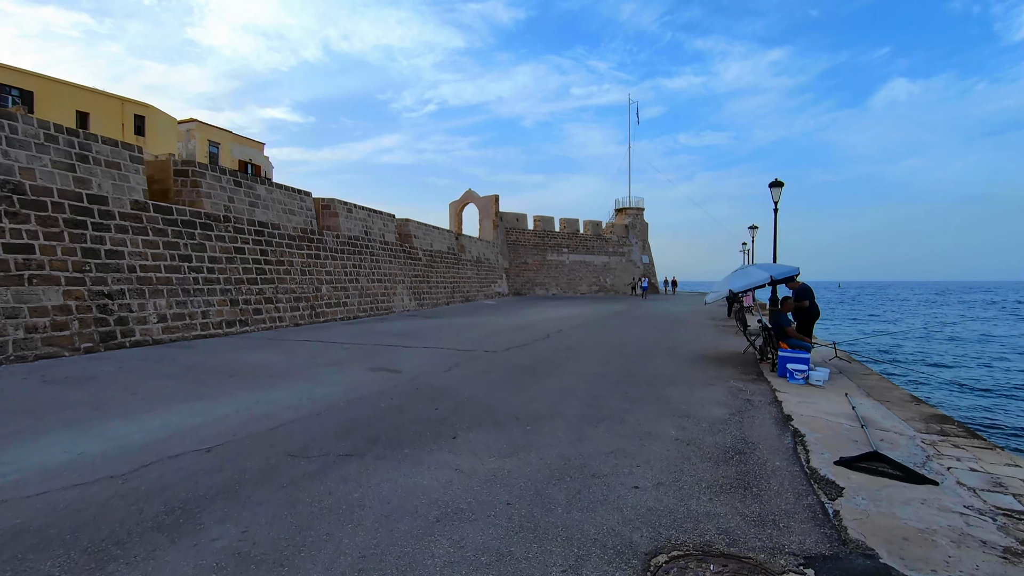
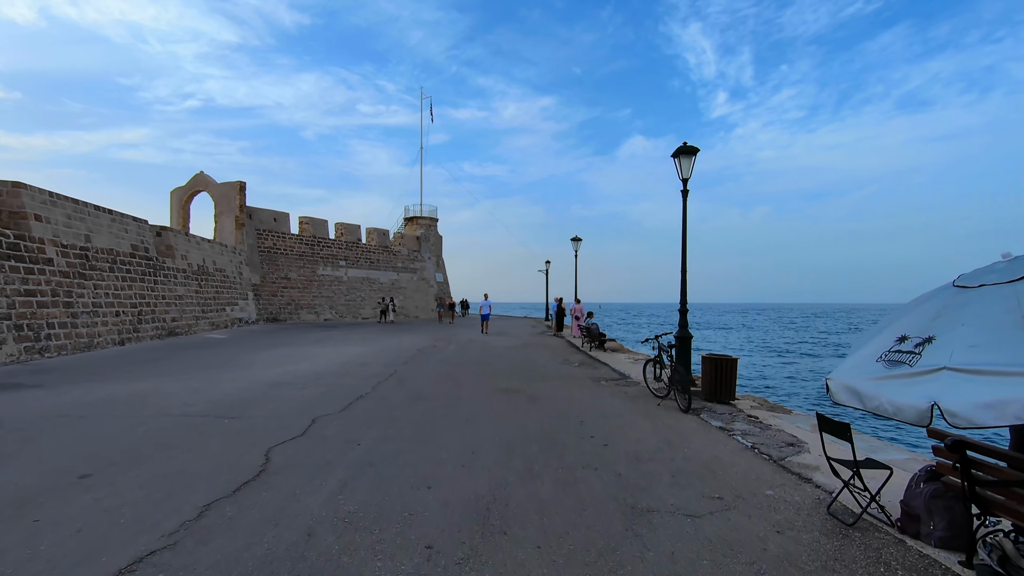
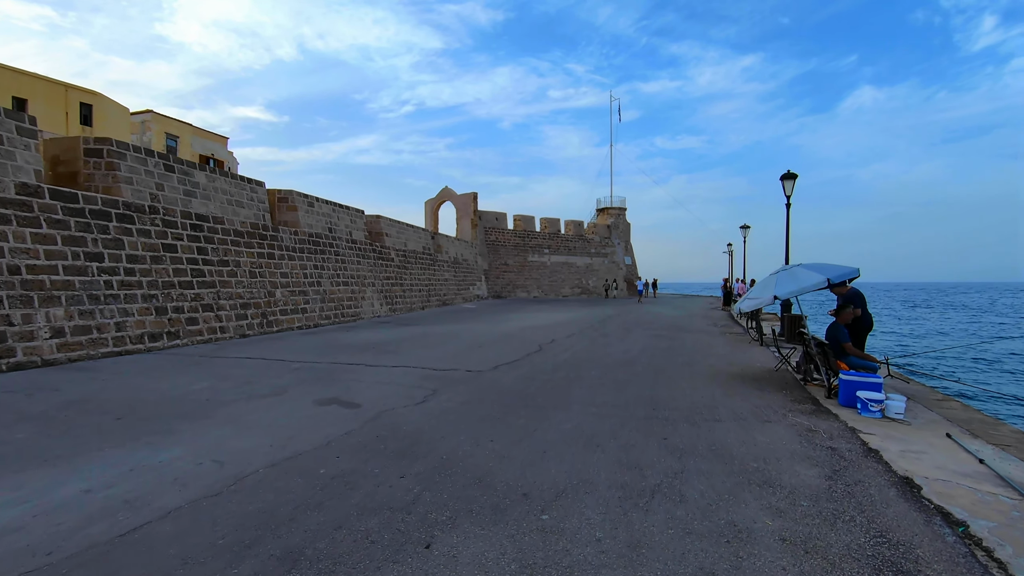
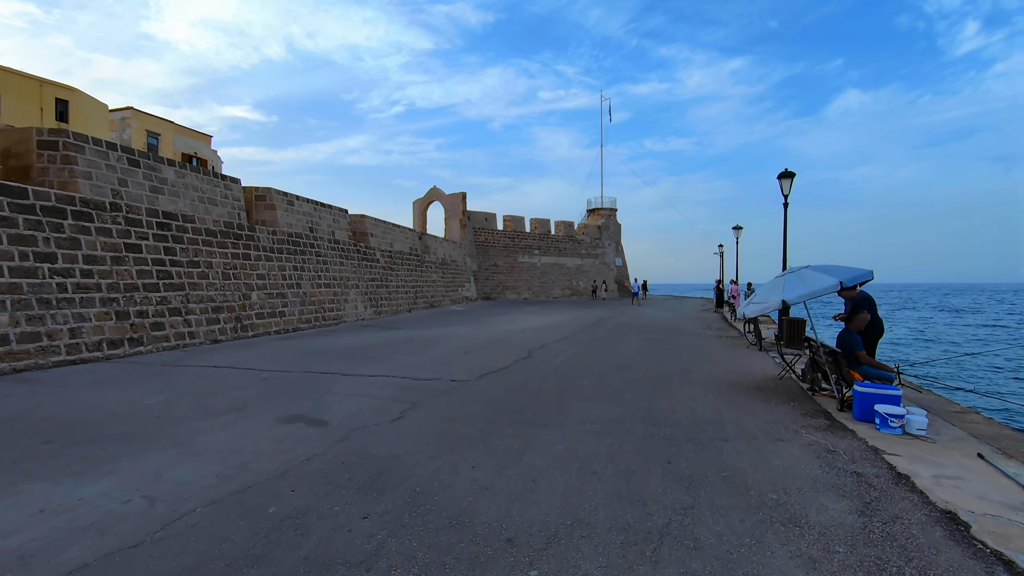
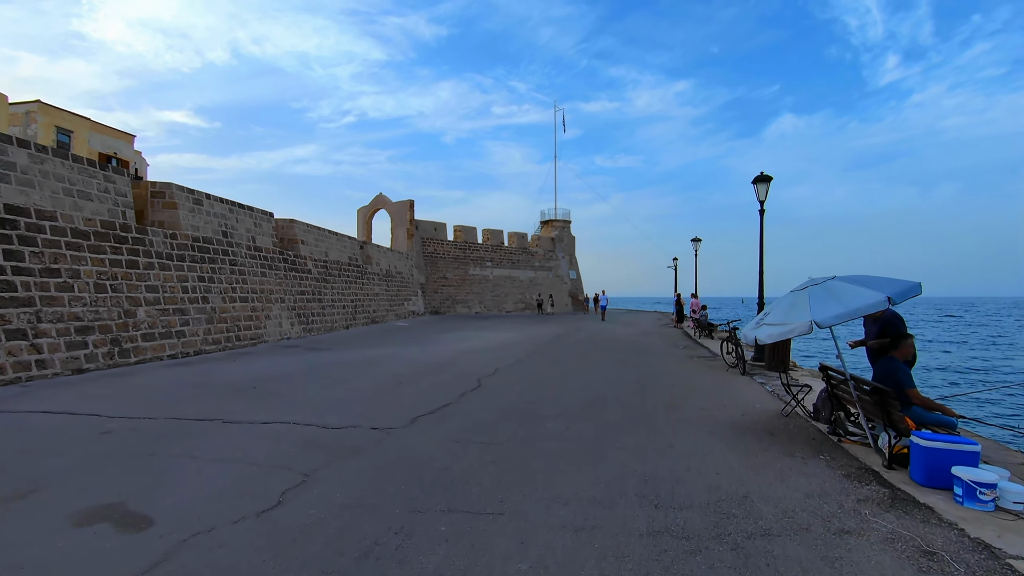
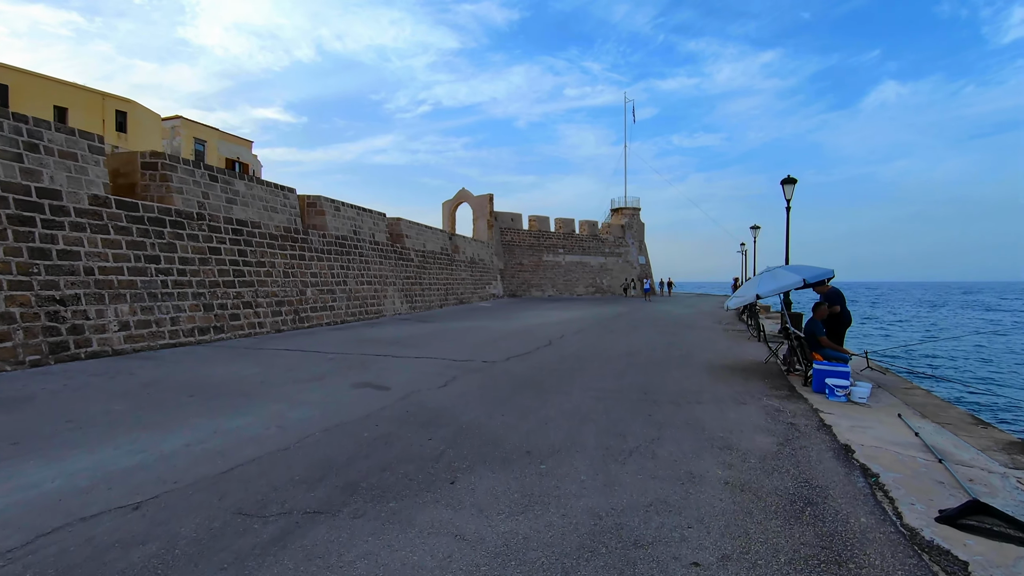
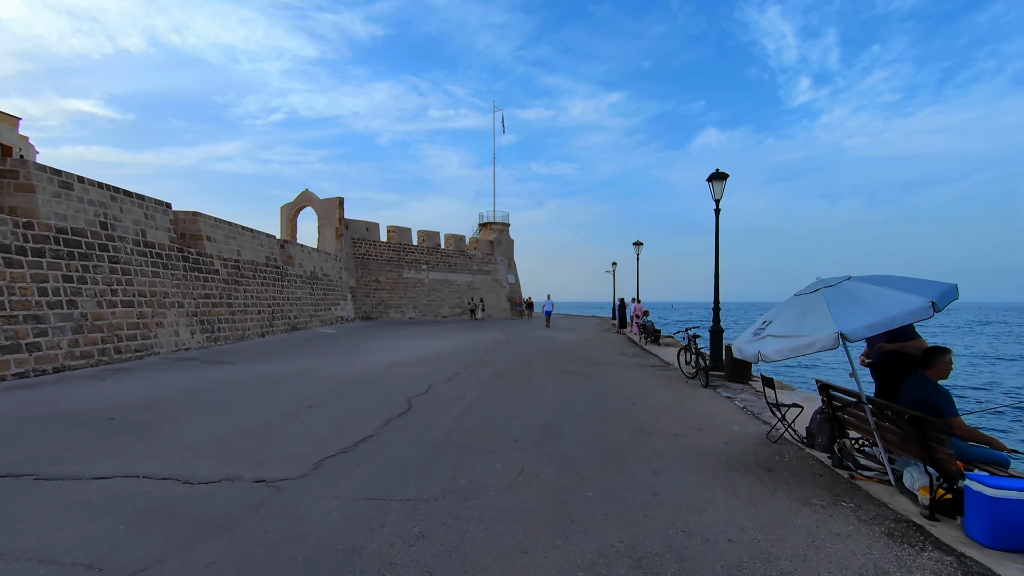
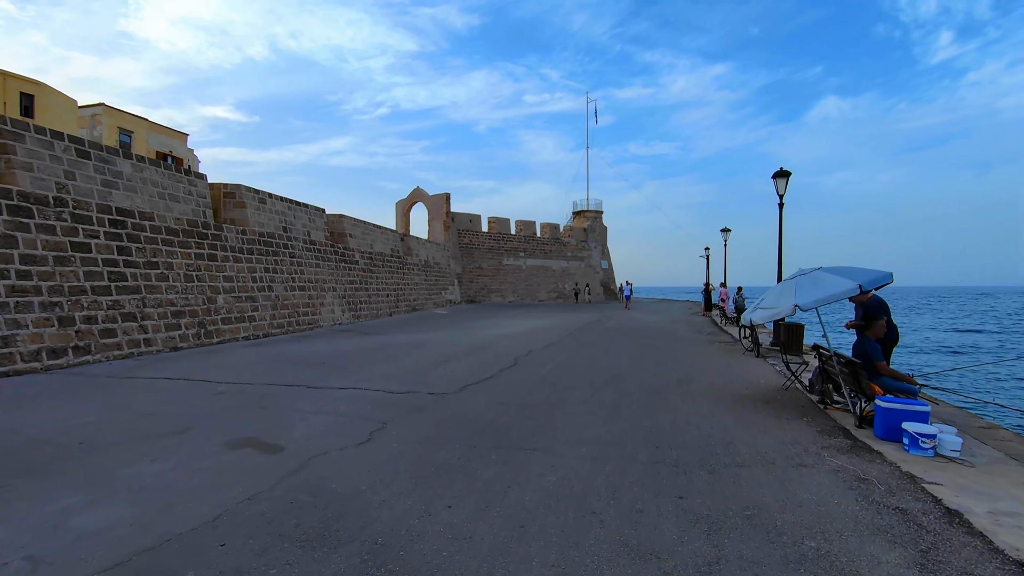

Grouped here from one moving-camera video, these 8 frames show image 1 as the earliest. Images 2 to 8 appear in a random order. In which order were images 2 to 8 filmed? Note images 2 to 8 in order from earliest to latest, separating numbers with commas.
6, 3, 4, 8, 5, 7, 2
